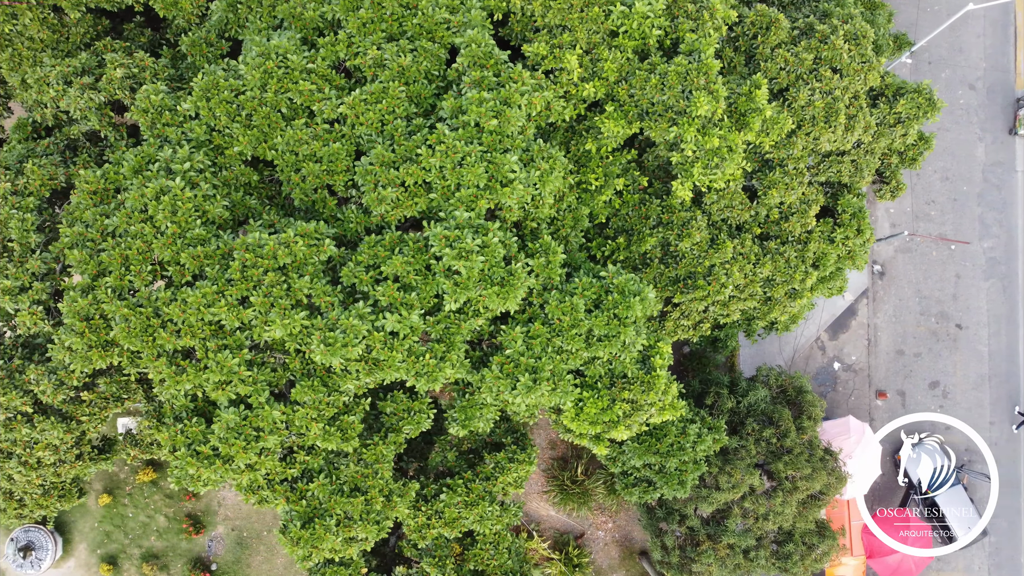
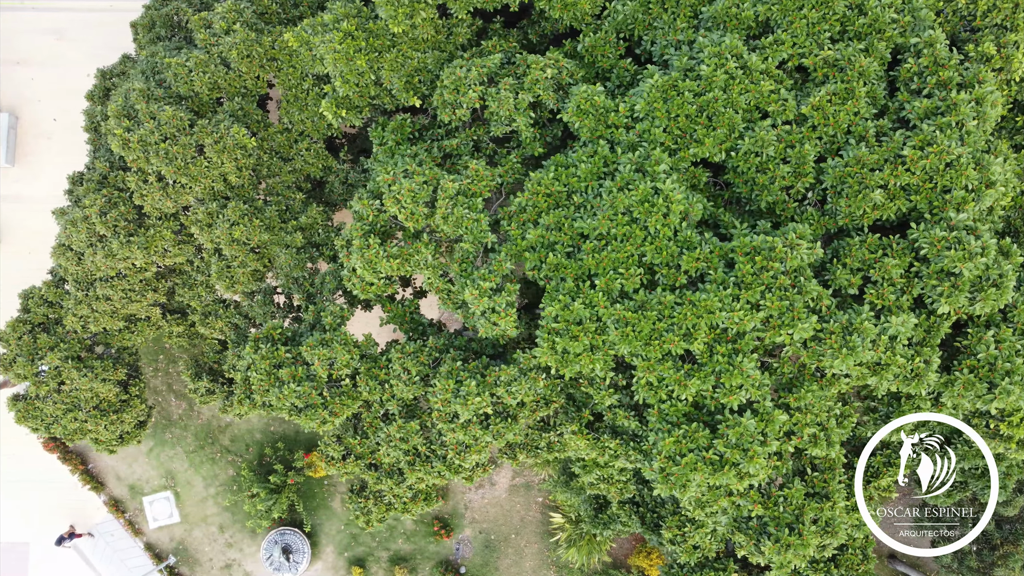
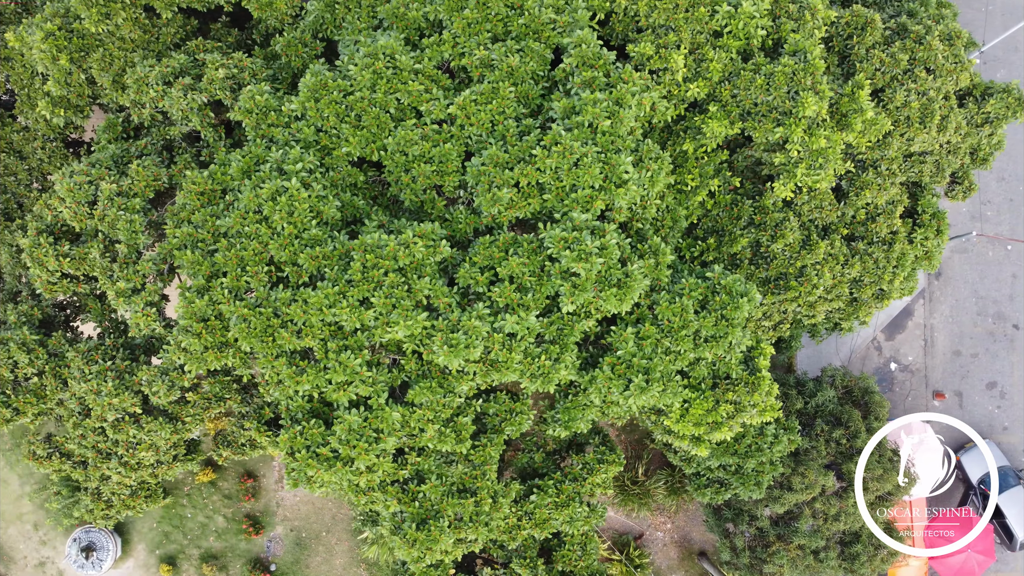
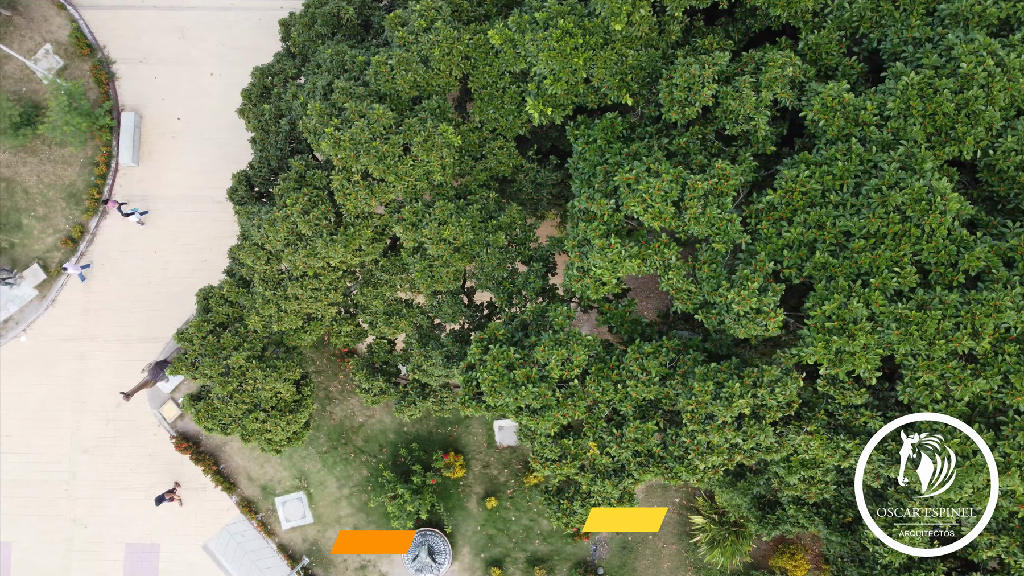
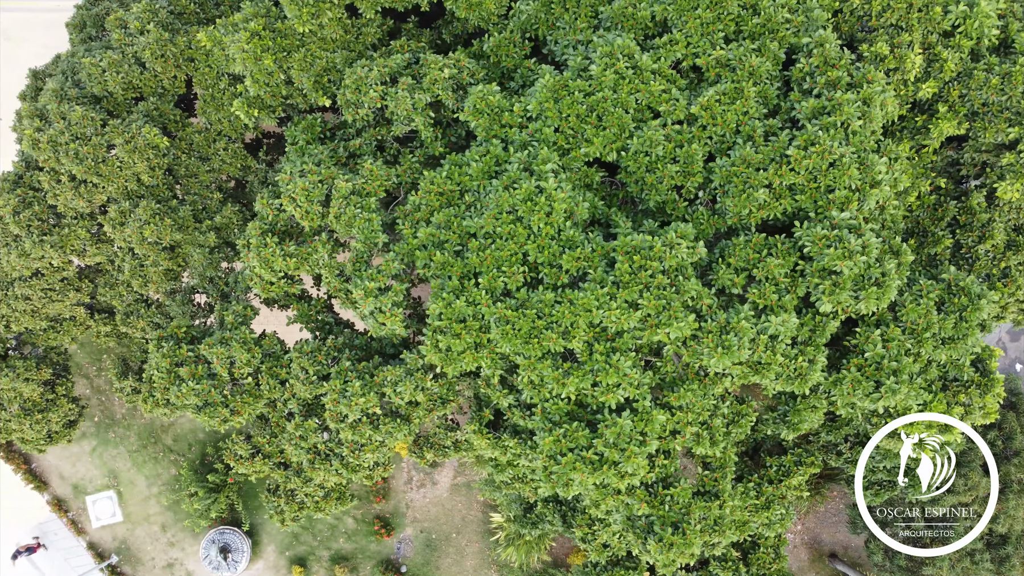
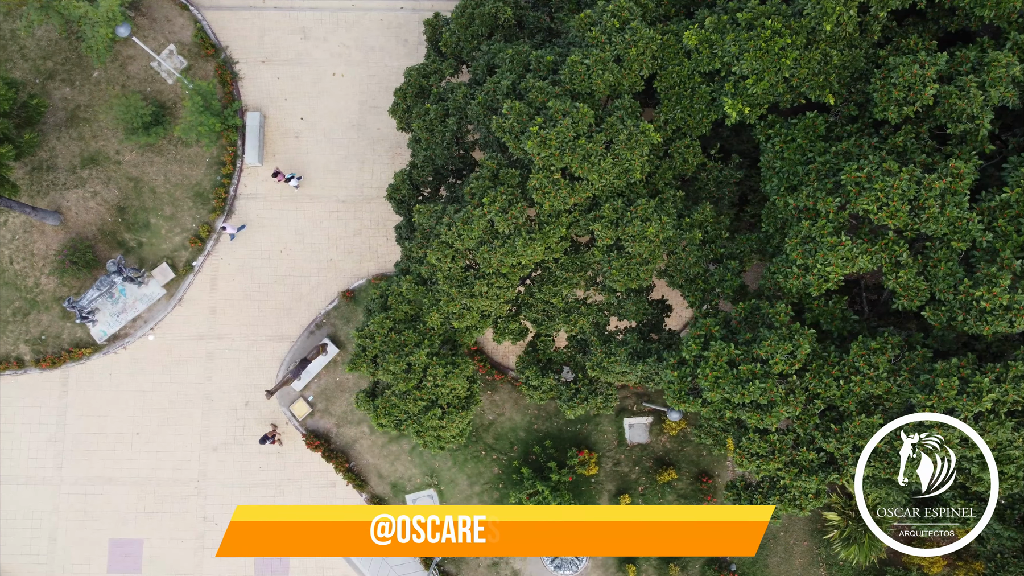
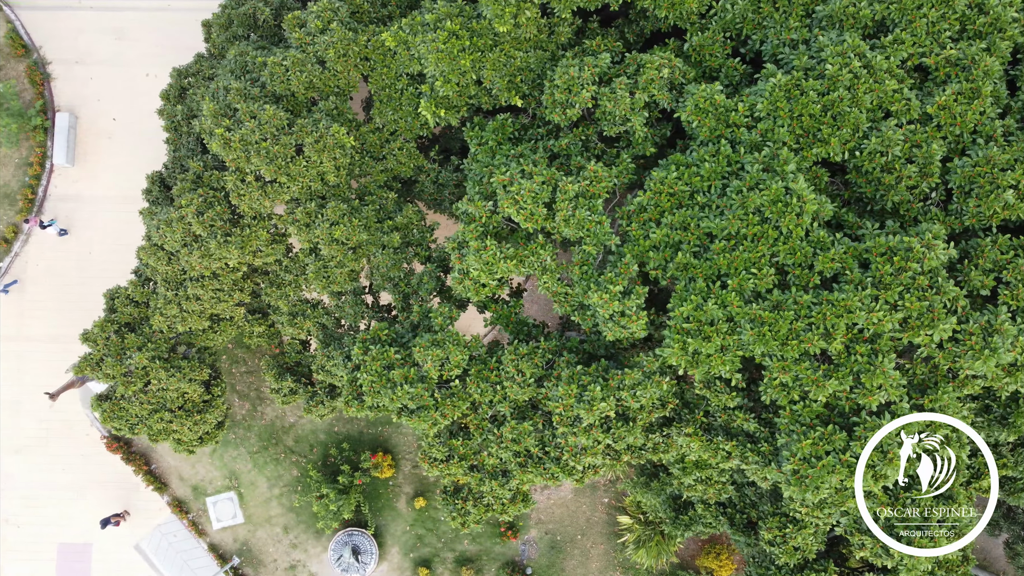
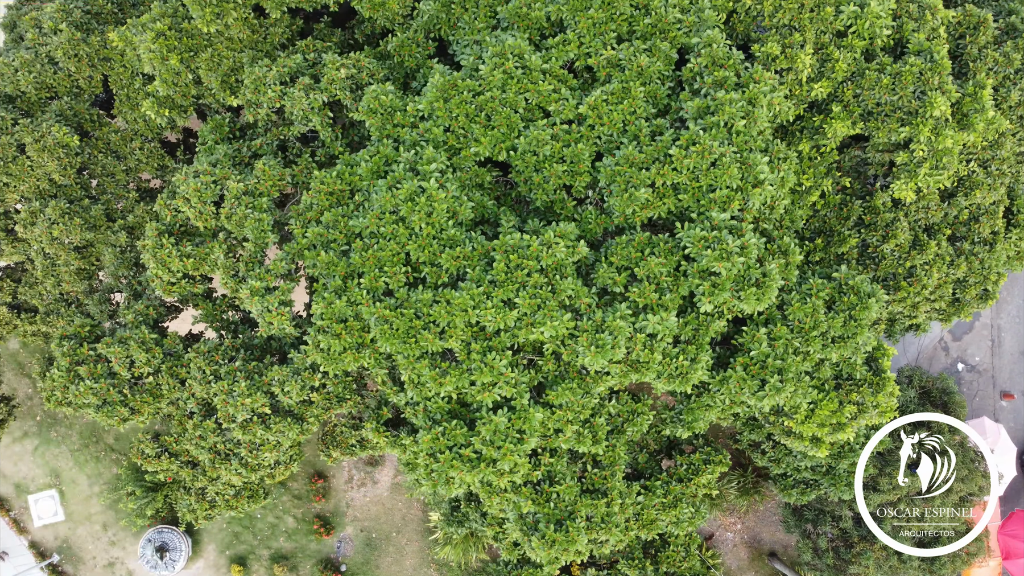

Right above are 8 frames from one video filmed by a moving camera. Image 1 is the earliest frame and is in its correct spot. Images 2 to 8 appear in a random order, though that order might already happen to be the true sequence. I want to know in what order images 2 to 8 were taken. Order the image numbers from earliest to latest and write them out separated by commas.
3, 8, 5, 2, 7, 4, 6
